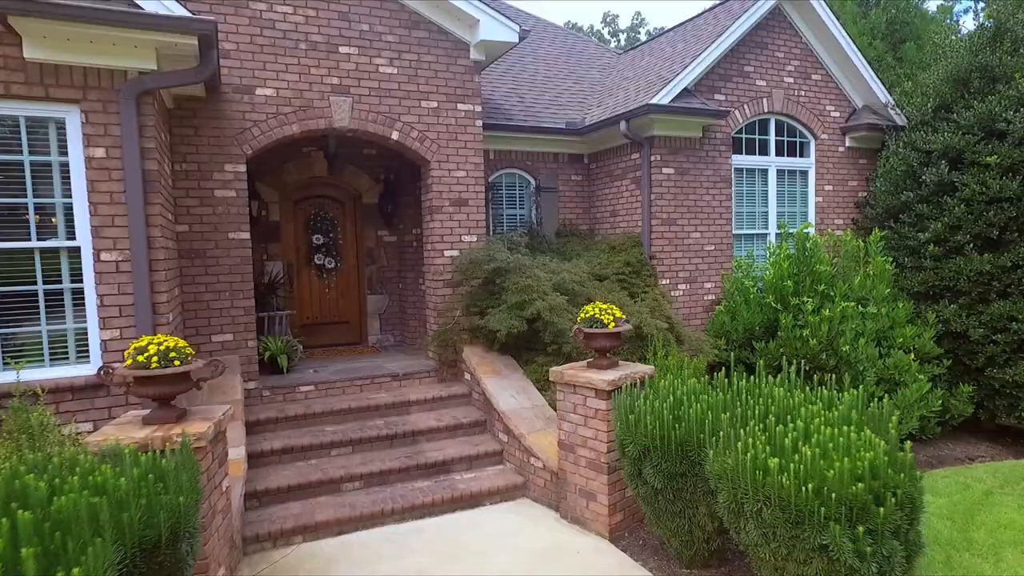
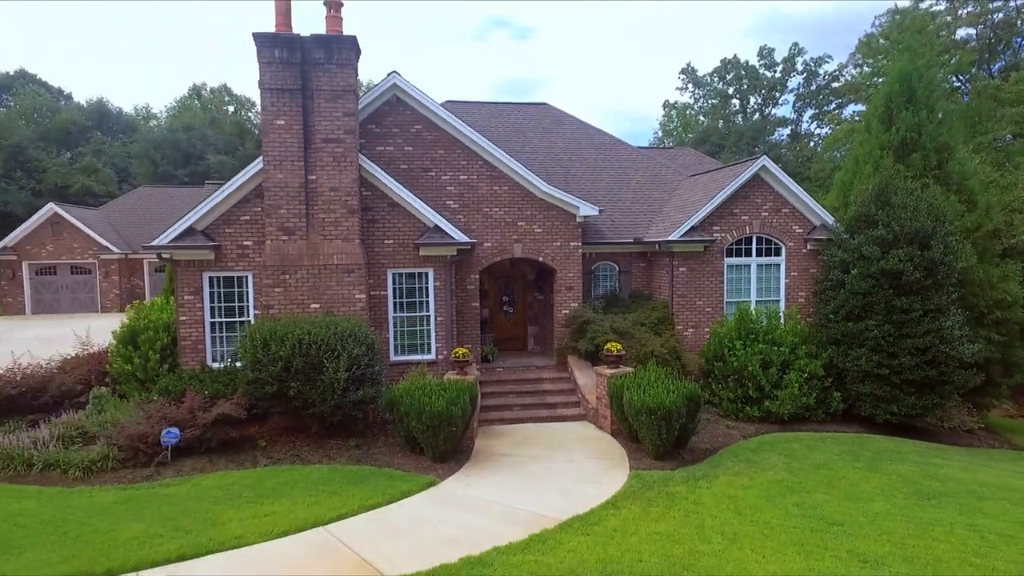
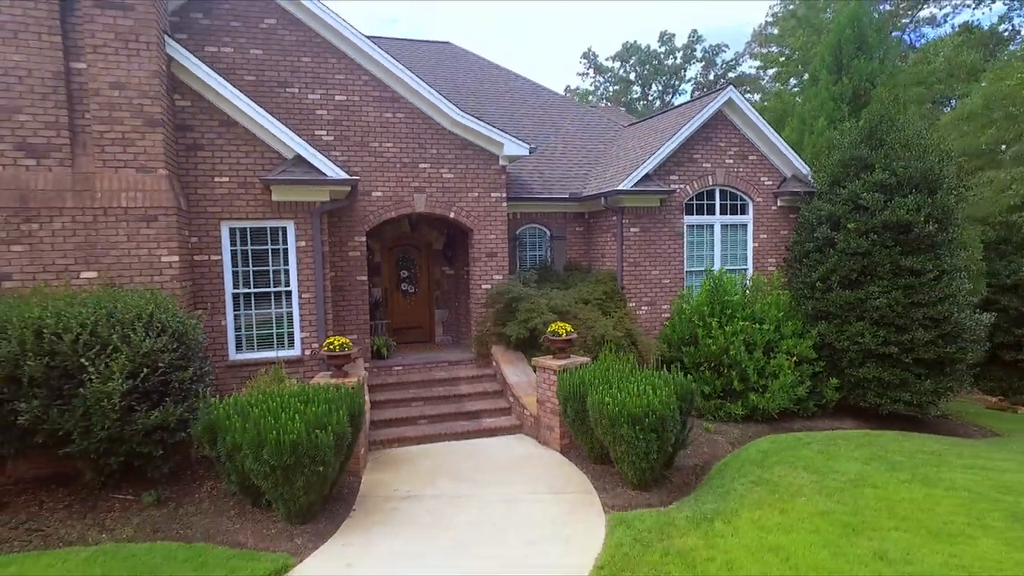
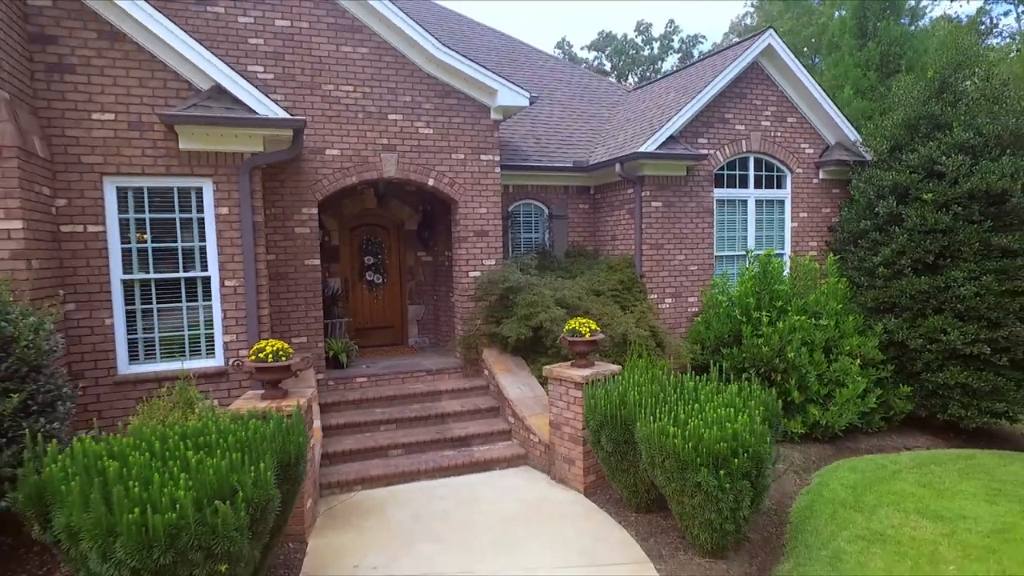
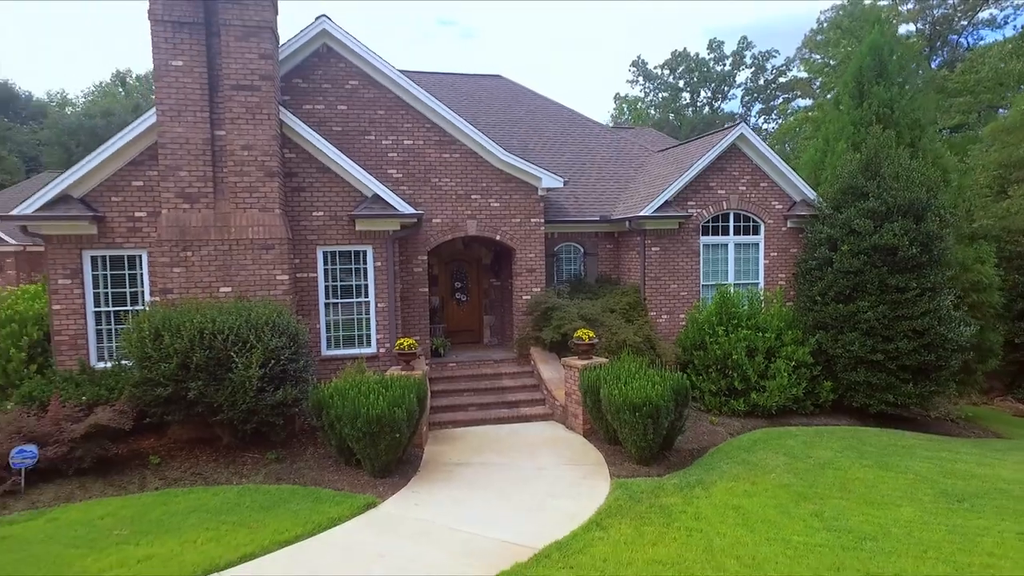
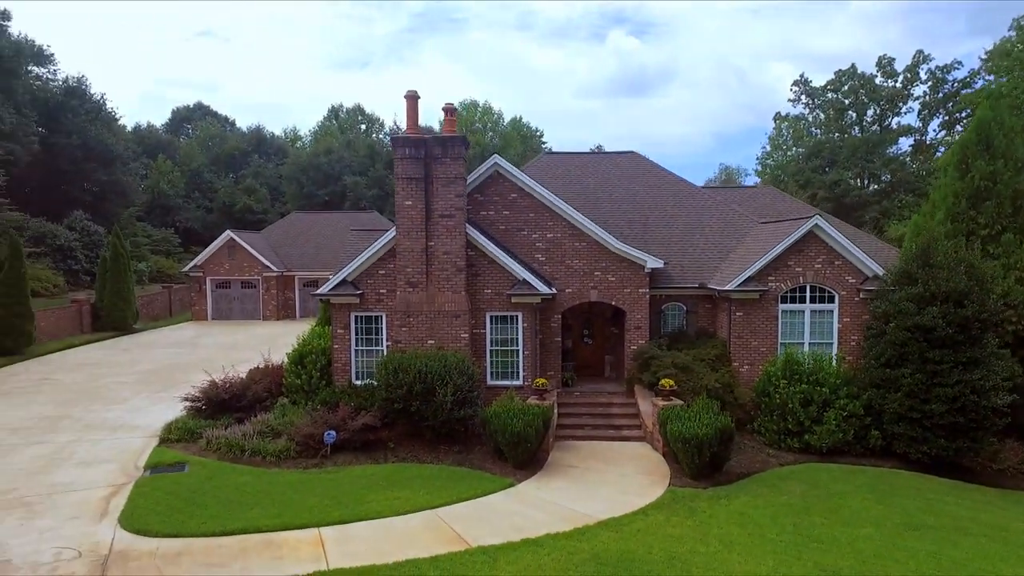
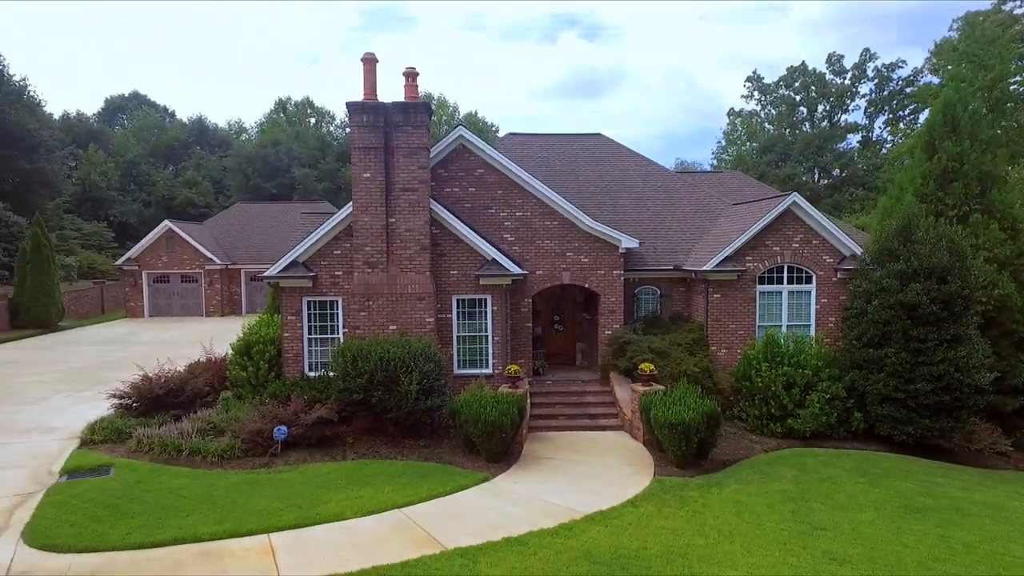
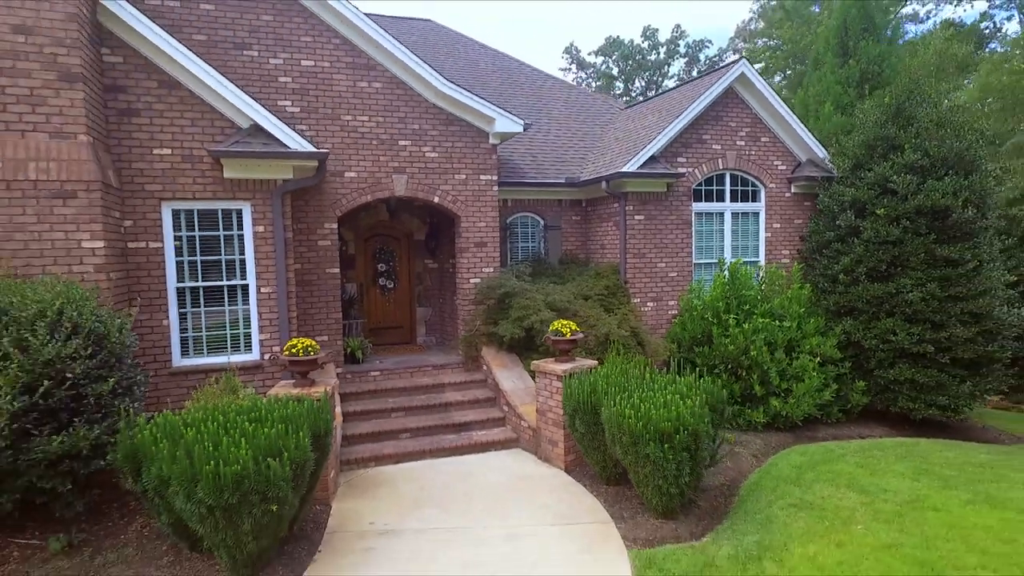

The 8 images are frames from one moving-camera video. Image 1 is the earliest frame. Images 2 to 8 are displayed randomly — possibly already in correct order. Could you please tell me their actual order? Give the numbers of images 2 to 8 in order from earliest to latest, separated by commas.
4, 8, 3, 5, 2, 7, 6
